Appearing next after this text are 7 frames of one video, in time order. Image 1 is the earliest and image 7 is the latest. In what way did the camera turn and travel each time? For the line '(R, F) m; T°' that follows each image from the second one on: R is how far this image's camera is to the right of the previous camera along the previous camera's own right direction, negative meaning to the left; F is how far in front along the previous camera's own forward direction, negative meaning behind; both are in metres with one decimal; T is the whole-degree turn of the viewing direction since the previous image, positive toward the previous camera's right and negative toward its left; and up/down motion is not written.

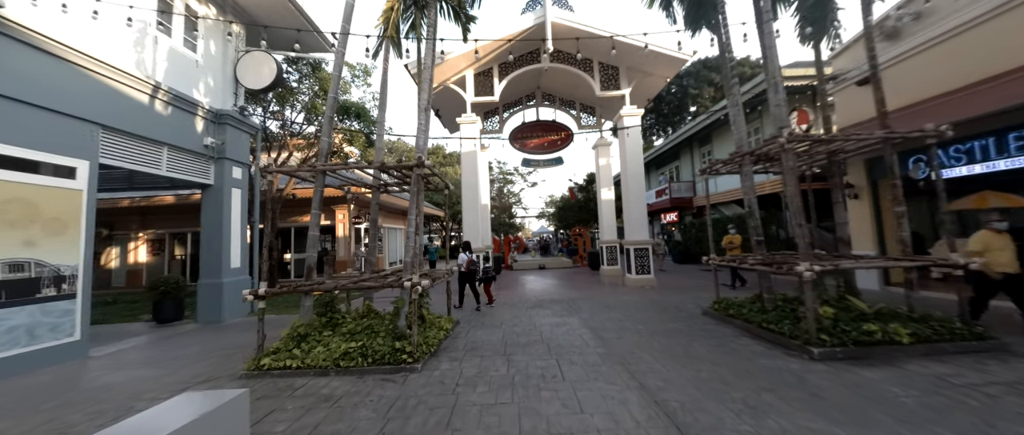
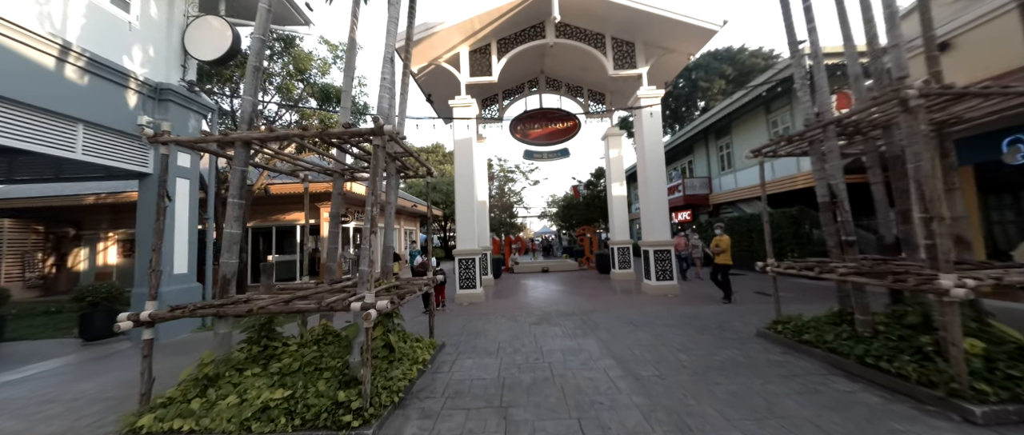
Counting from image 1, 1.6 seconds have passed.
(0.0, +1.2) m; 0°
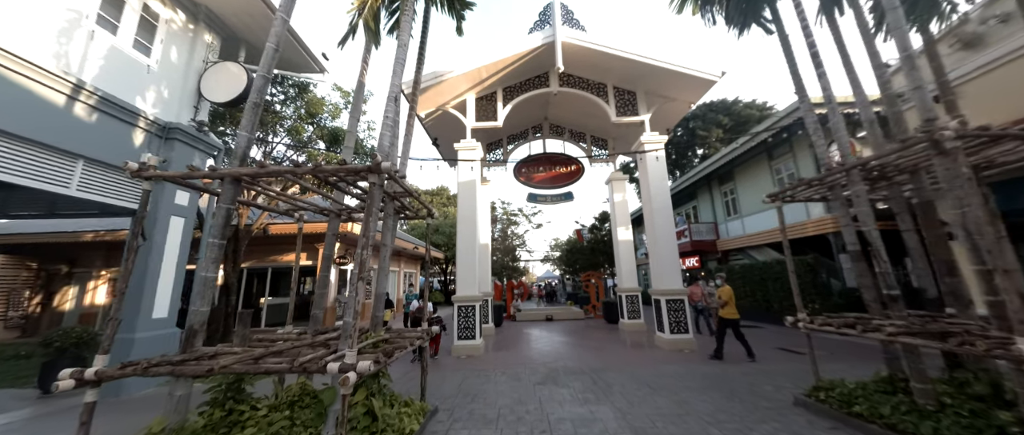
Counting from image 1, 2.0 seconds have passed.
(0.0, +0.3) m; 0°
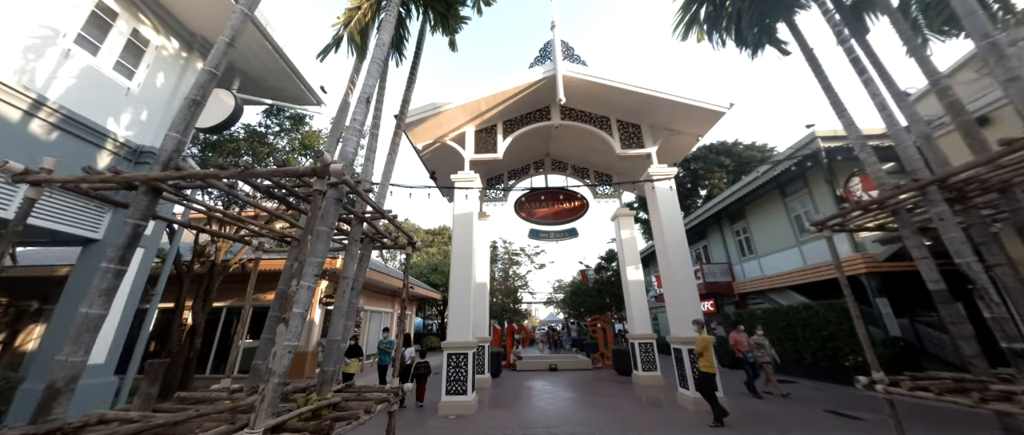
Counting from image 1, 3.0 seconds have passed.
(+0.1, +0.6) m; -1°
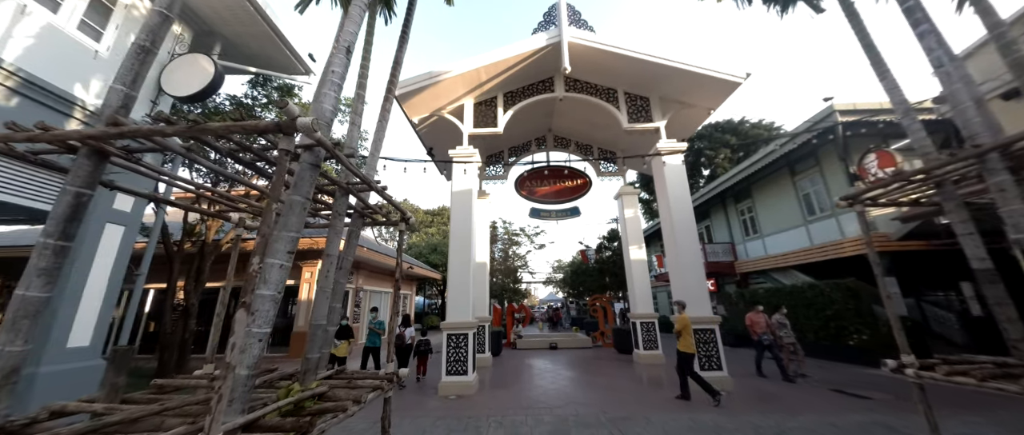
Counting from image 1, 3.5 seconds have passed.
(0.0, +0.3) m; 0°
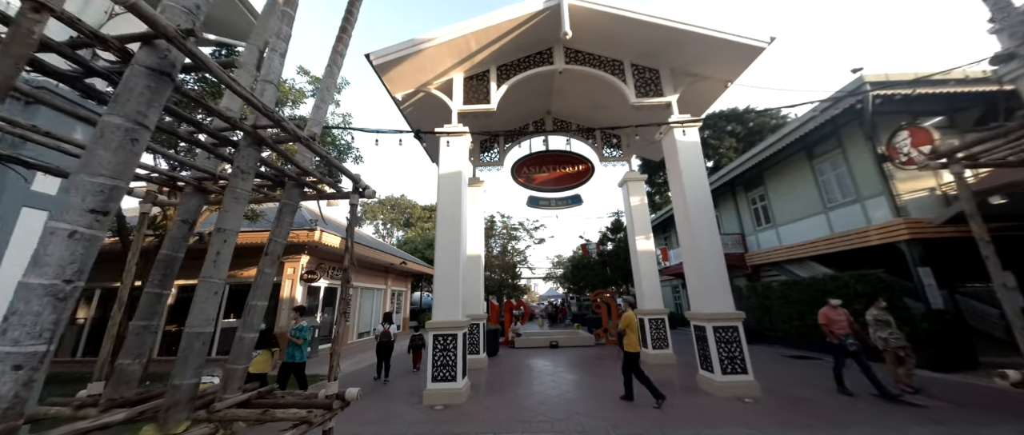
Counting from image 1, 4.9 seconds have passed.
(+0.1, +0.7) m; 0°
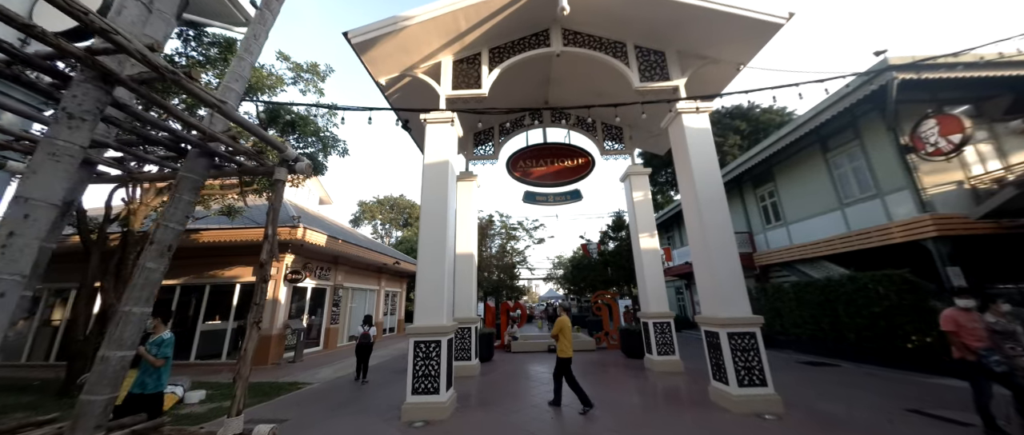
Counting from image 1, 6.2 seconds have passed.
(+0.2, +0.5) m; 0°
